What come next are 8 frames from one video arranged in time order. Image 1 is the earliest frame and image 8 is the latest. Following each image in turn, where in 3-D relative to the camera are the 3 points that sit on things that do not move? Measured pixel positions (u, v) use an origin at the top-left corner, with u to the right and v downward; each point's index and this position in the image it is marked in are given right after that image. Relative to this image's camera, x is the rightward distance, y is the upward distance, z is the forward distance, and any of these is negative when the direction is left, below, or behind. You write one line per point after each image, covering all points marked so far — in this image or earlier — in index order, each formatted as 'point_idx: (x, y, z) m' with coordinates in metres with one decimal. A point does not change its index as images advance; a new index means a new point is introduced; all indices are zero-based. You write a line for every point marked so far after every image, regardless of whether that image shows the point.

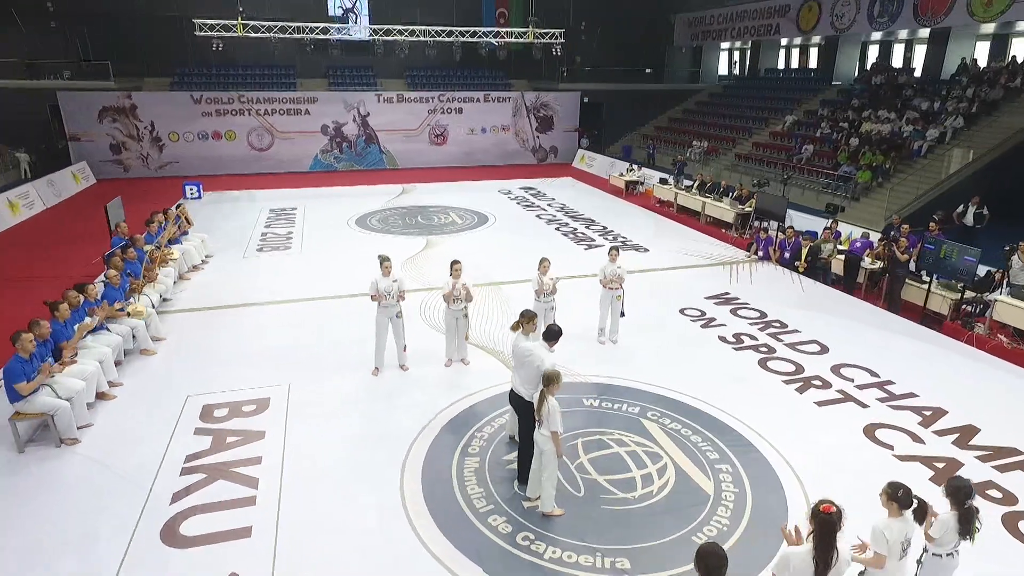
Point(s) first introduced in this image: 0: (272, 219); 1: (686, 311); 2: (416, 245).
0: (-7.3, +2.1, +18.7) m
1: (+3.3, -0.4, +11.7) m
2: (-2.6, +1.2, +16.4) m
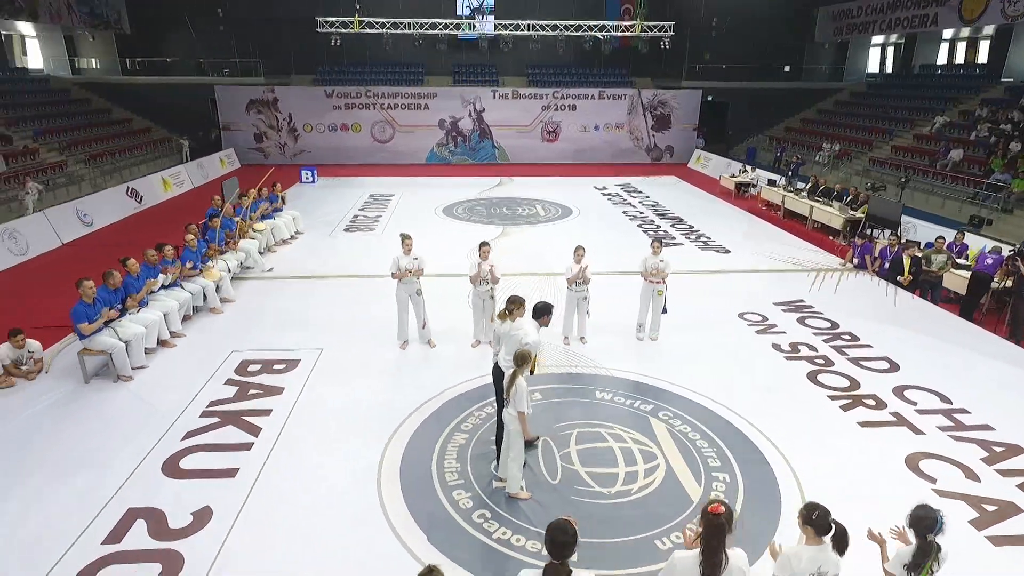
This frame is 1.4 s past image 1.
0: (-4.6, +2.7, +19.8) m
1: (+4.1, -0.5, +10.9) m
2: (-0.5, +1.5, +16.7) m
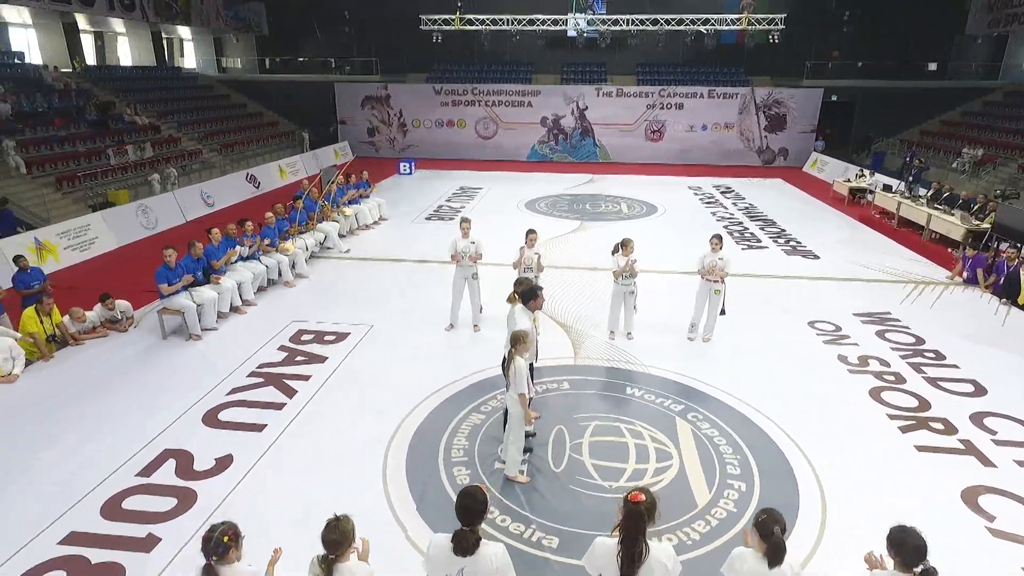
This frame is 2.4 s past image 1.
0: (-1.8, +3.1, +20.4) m
1: (+5.0, -0.6, +10.1) m
2: (+1.5, +1.6, +16.6) m
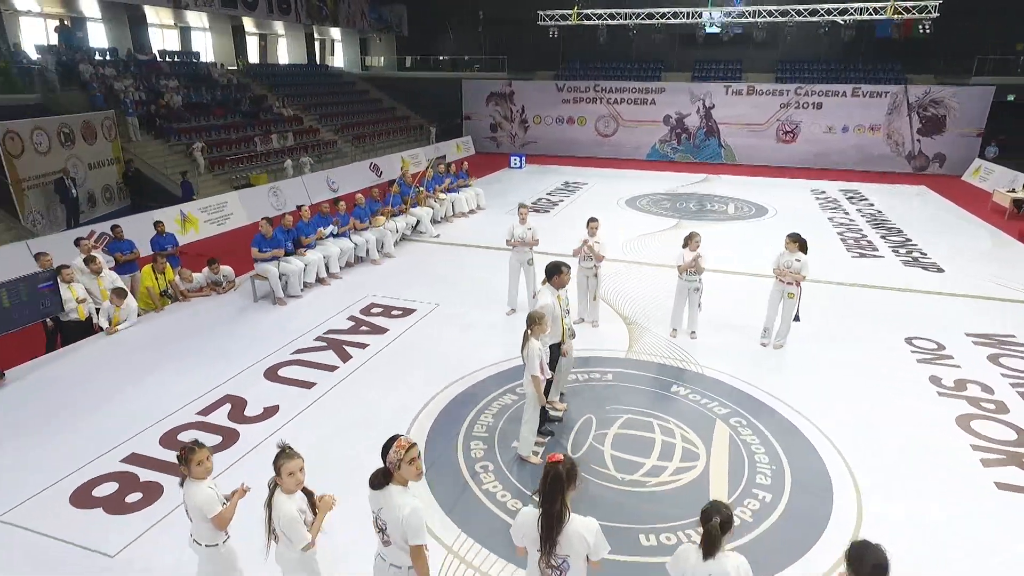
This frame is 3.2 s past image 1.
0: (+1.6, +3.3, +20.4) m
1: (+5.9, -0.7, +9.0) m
2: (+4.0, +1.6, +16.0) m
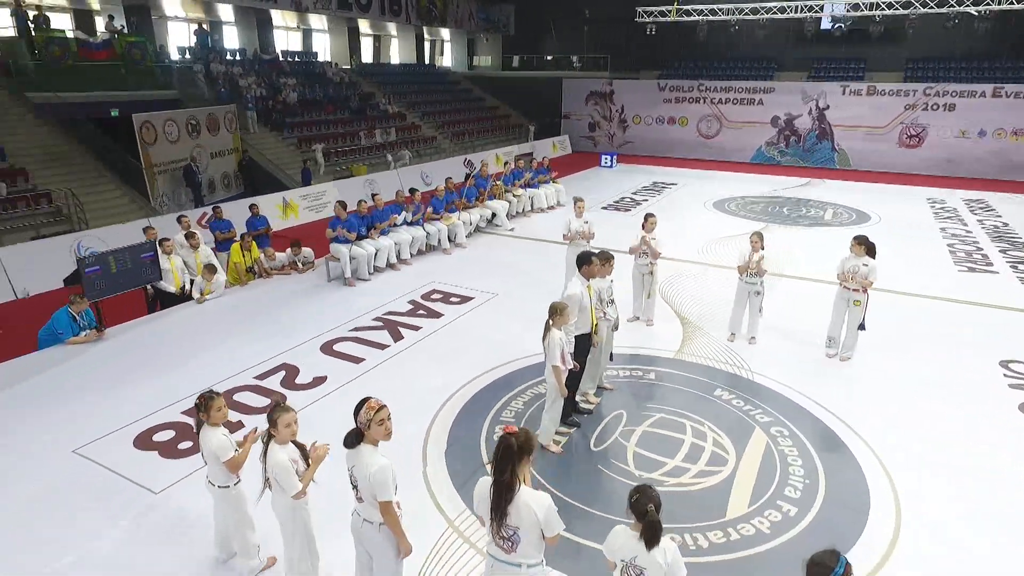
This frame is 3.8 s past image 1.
0: (+4.3, +3.2, +20.0) m
1: (+6.5, -1.0, +8.0) m
2: (+5.9, +1.5, +15.3) m
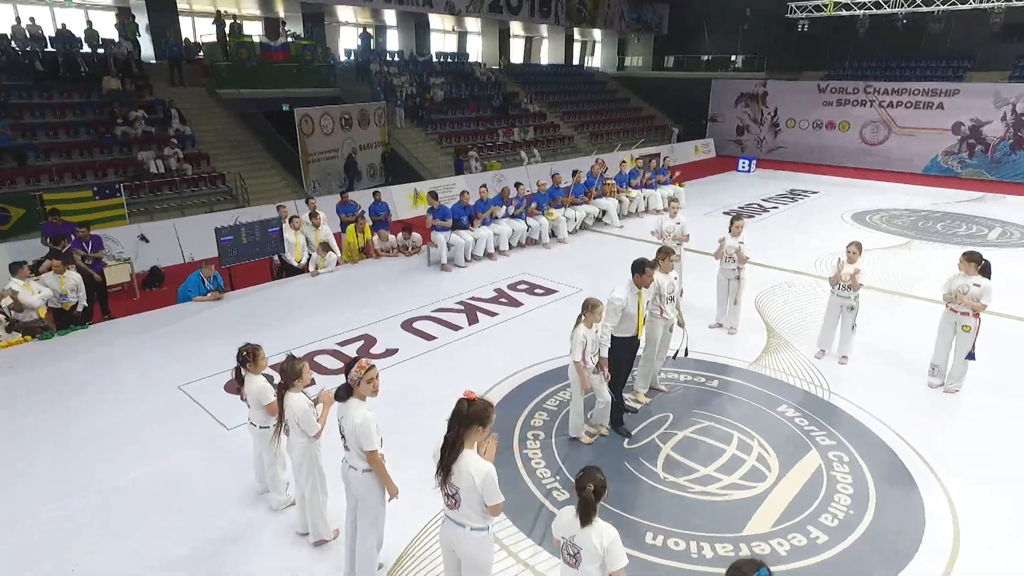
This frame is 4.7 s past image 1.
0: (+8.1, +2.8, +18.7) m
1: (+7.2, -1.4, +6.6) m
2: (+8.4, +1.0, +13.8) m
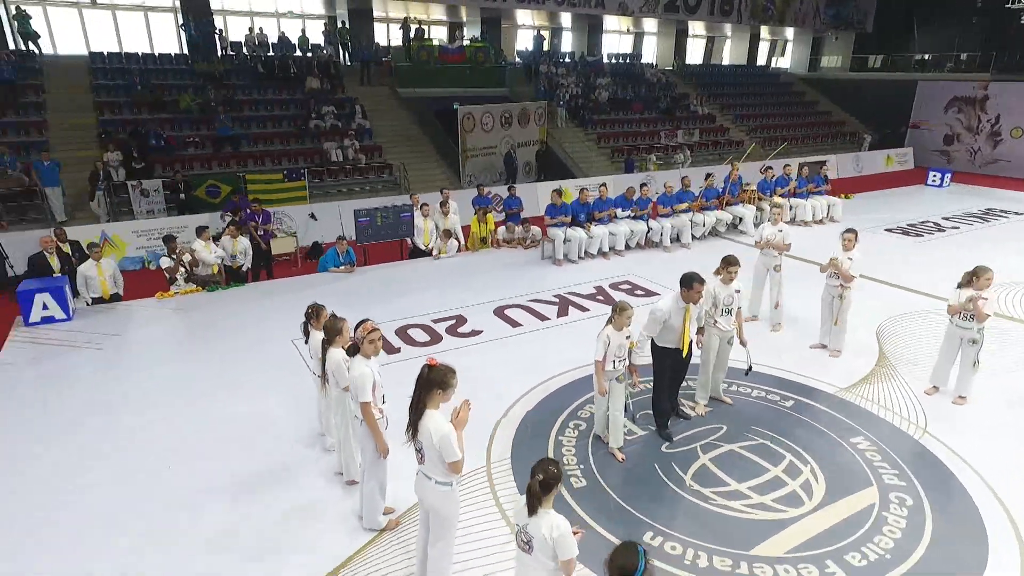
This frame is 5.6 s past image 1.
0: (+12.0, +1.9, +16.3) m
1: (+7.4, -2.0, +4.8) m
2: (+10.8, +0.2, +11.4) m
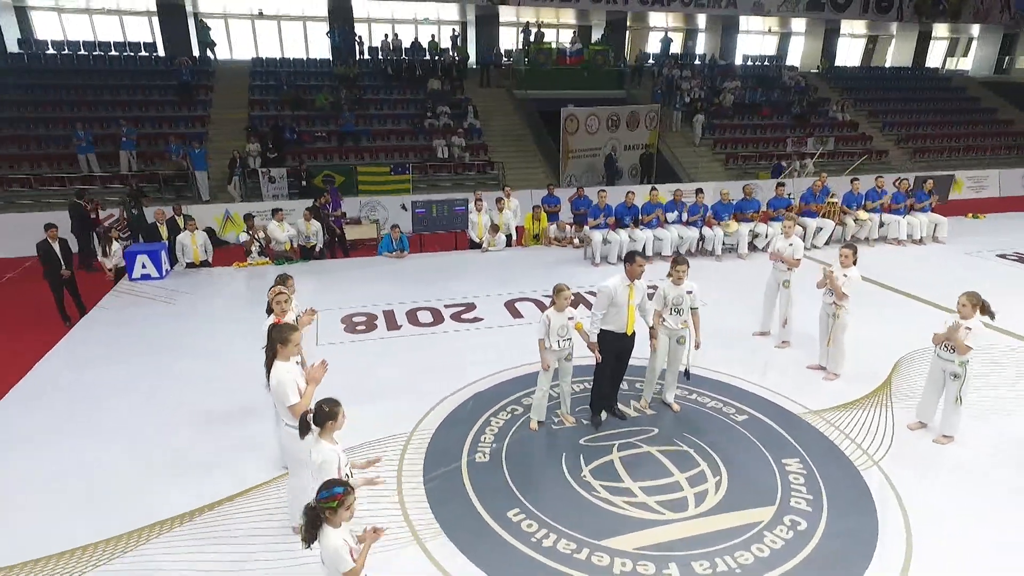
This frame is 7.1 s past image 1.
0: (+13.6, +1.0, +13.7) m
1: (+6.2, -2.4, +3.7) m
2: (+11.2, -0.6, +9.2) m
